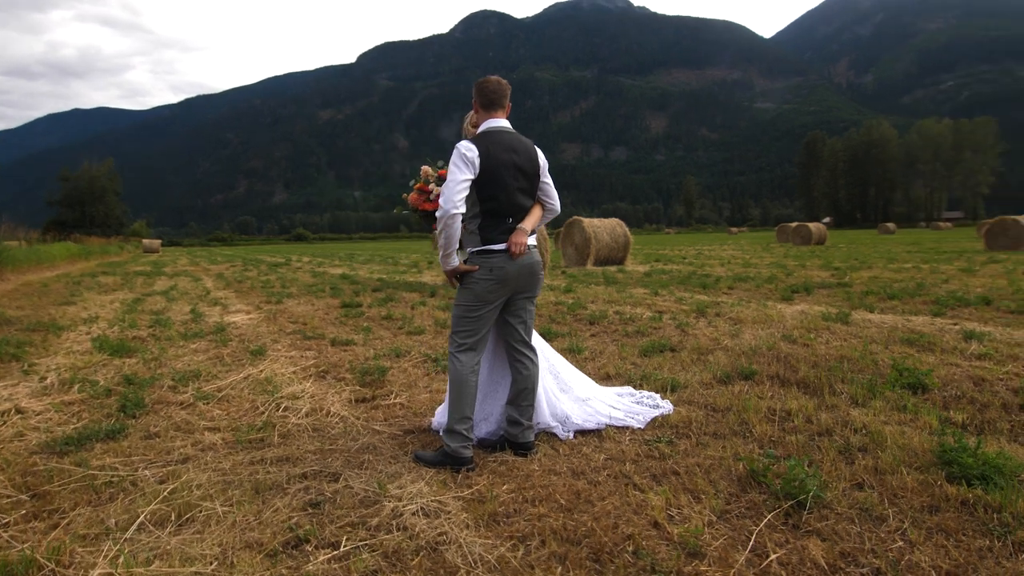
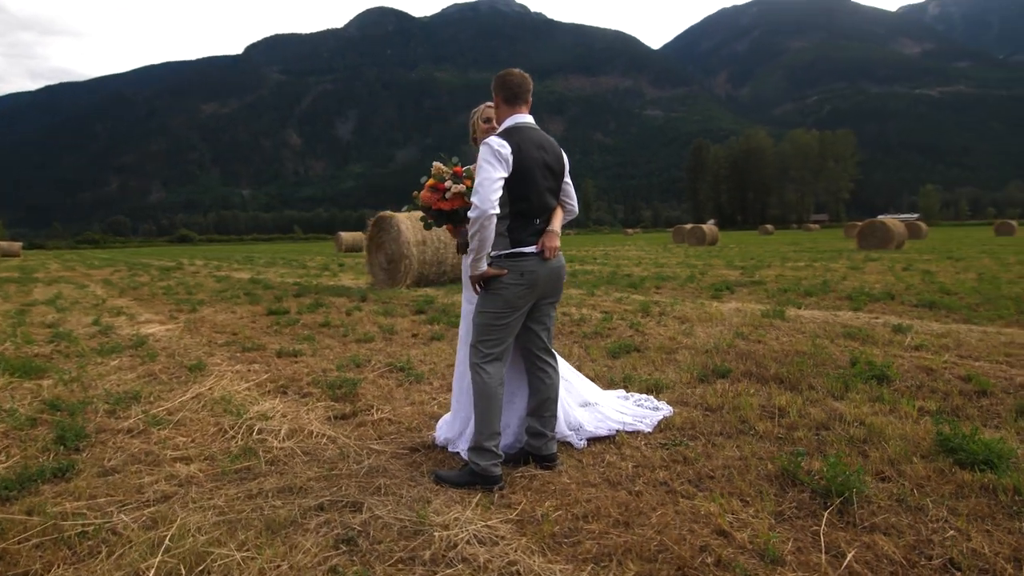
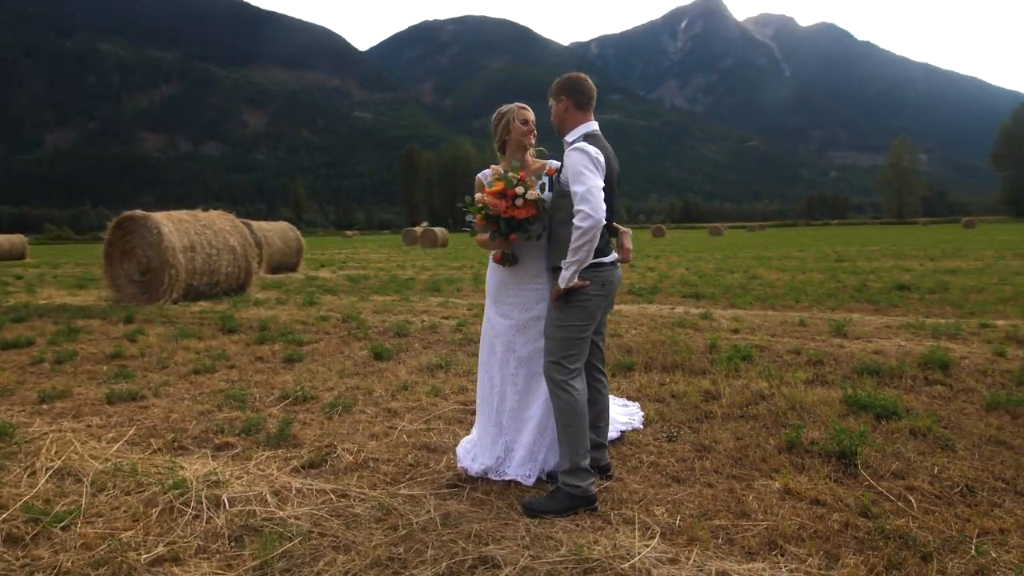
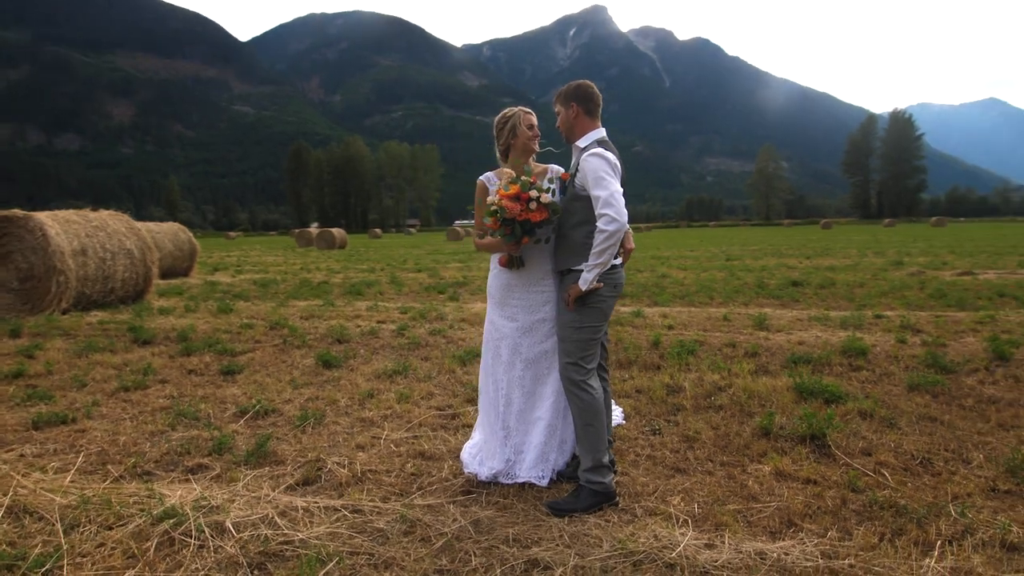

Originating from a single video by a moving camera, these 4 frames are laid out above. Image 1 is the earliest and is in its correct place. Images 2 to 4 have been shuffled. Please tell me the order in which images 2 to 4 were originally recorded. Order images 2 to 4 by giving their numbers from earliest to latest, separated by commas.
2, 3, 4
